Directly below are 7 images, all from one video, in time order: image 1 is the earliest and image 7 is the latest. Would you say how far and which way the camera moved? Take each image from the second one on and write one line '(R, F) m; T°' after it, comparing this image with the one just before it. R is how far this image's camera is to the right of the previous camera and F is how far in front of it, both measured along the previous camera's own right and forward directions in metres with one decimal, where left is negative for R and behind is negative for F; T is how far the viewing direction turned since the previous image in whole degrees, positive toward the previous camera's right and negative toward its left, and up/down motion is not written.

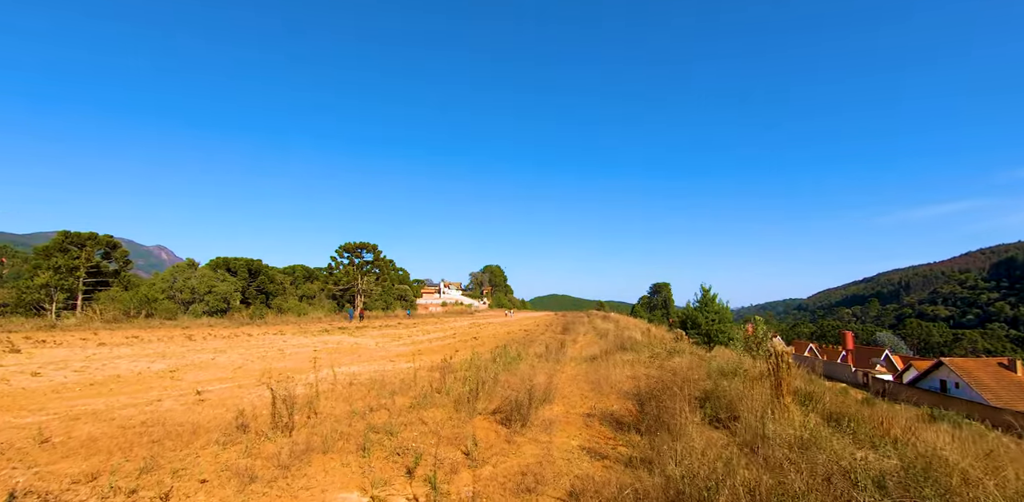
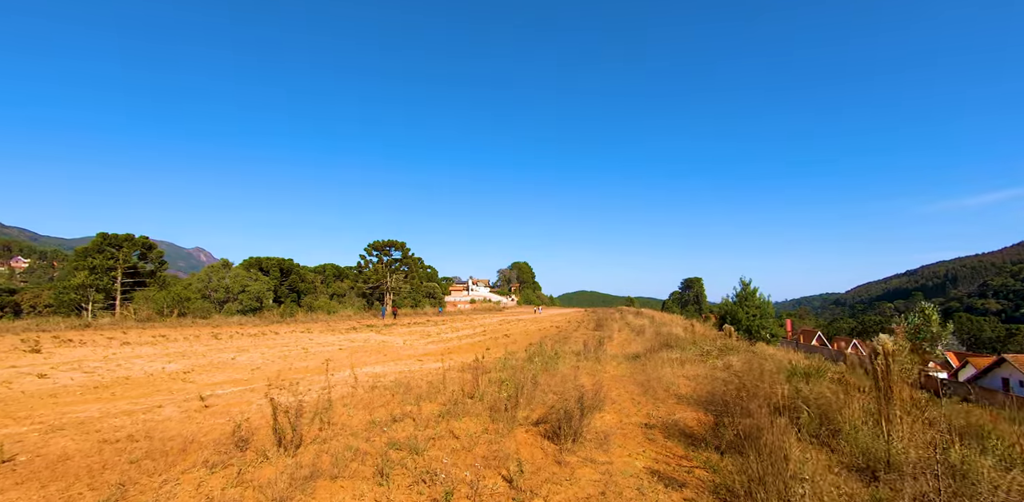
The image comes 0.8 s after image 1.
(-0.3, +1.5) m; -3°
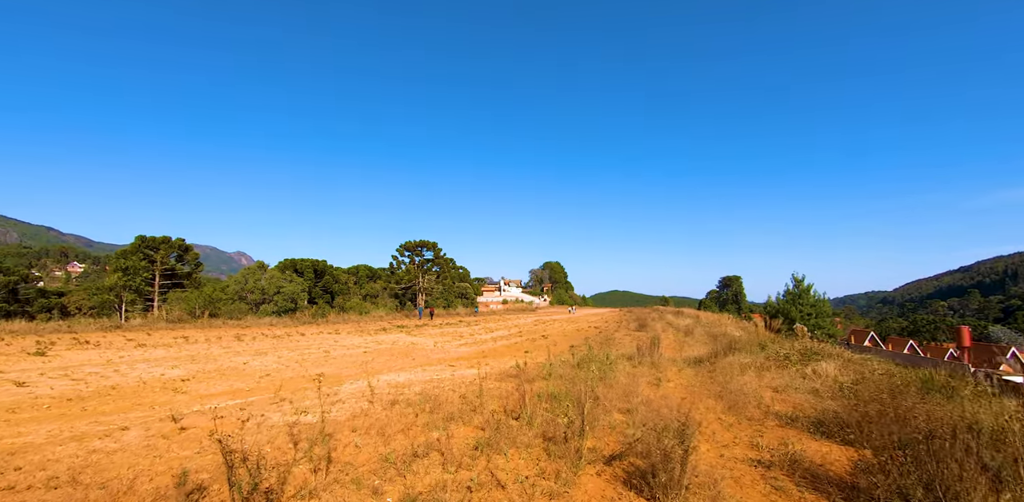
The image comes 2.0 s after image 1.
(-0.4, +2.2) m; -4°
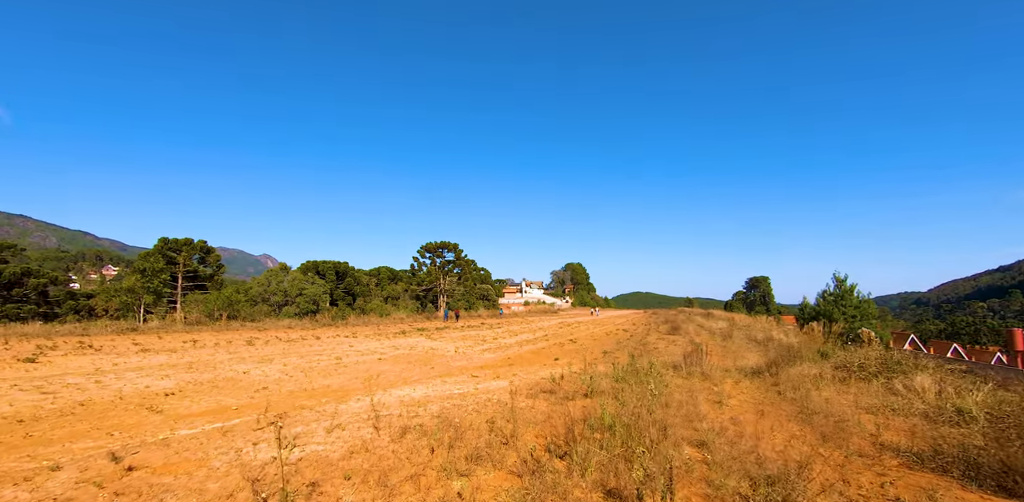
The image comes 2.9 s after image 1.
(-0.3, +1.7) m; -3°
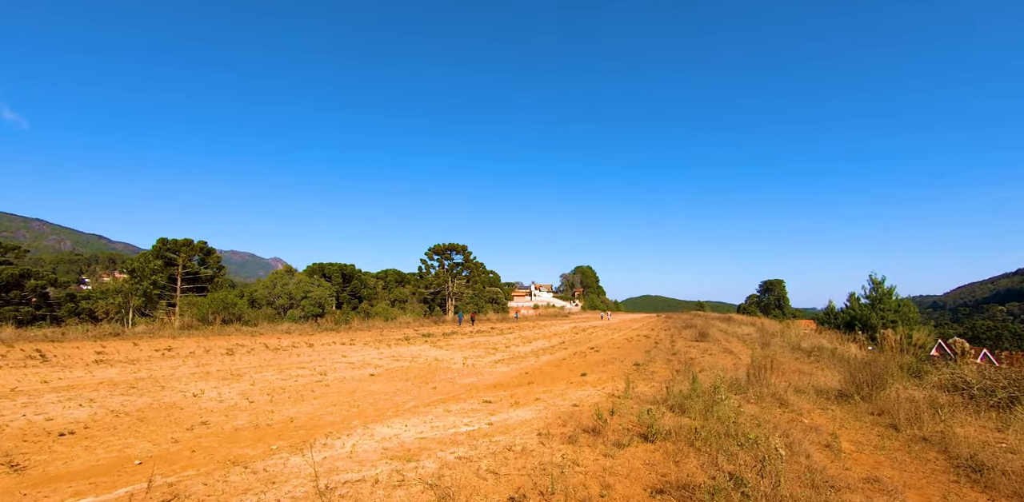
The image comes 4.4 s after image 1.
(-0.3, +2.7) m; -1°
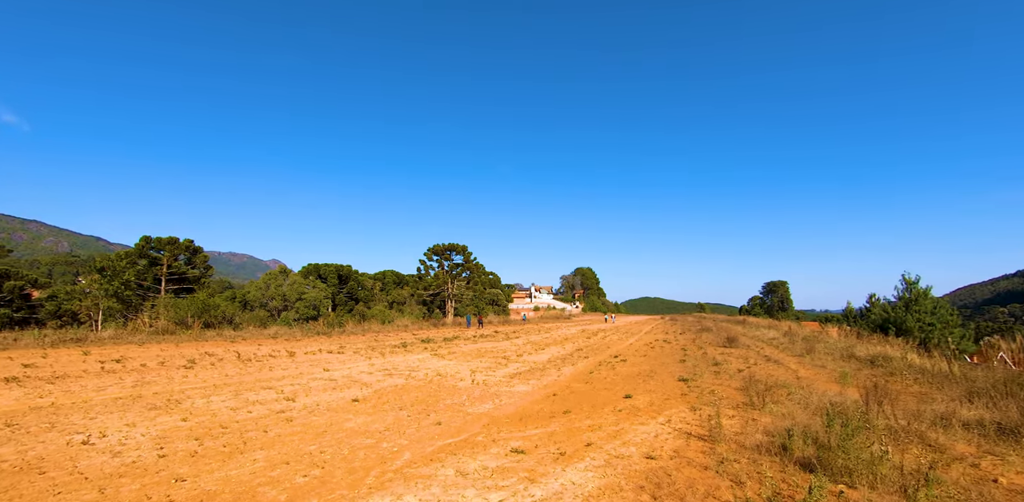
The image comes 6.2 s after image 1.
(-0.6, +3.1) m; 0°
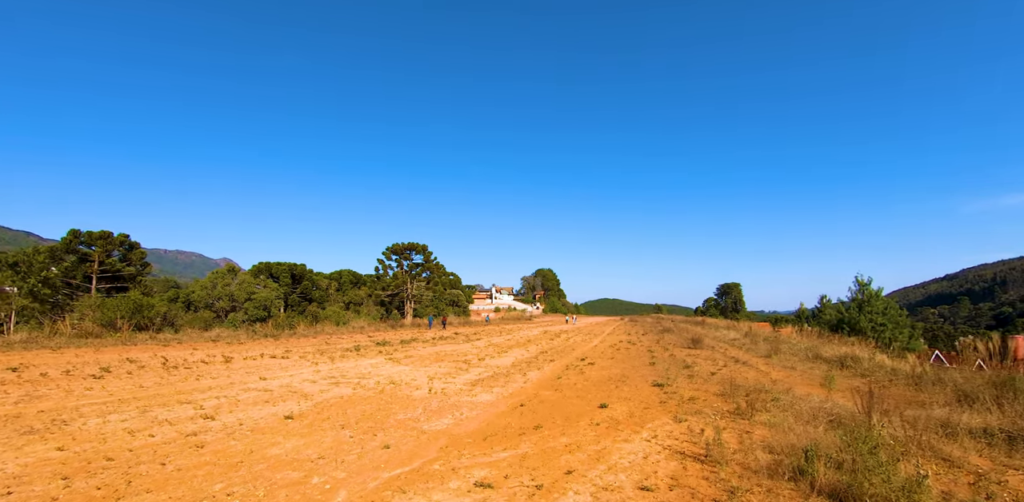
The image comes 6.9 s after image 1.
(0.0, +1.2) m; +4°
